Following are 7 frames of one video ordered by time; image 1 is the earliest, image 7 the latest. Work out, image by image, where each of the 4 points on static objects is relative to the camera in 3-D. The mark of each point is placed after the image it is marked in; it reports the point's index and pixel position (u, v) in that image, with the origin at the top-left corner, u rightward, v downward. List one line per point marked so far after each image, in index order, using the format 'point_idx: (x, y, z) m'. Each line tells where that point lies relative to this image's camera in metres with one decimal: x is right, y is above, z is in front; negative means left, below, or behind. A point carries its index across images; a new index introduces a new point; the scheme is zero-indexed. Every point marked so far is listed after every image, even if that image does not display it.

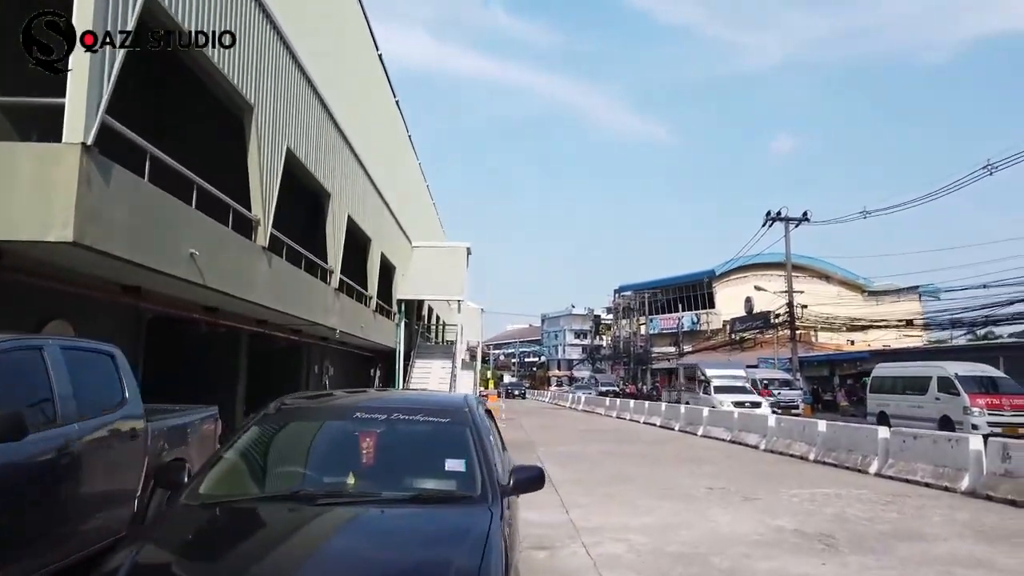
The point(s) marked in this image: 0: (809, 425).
0: (+7.3, -3.4, +18.3) m
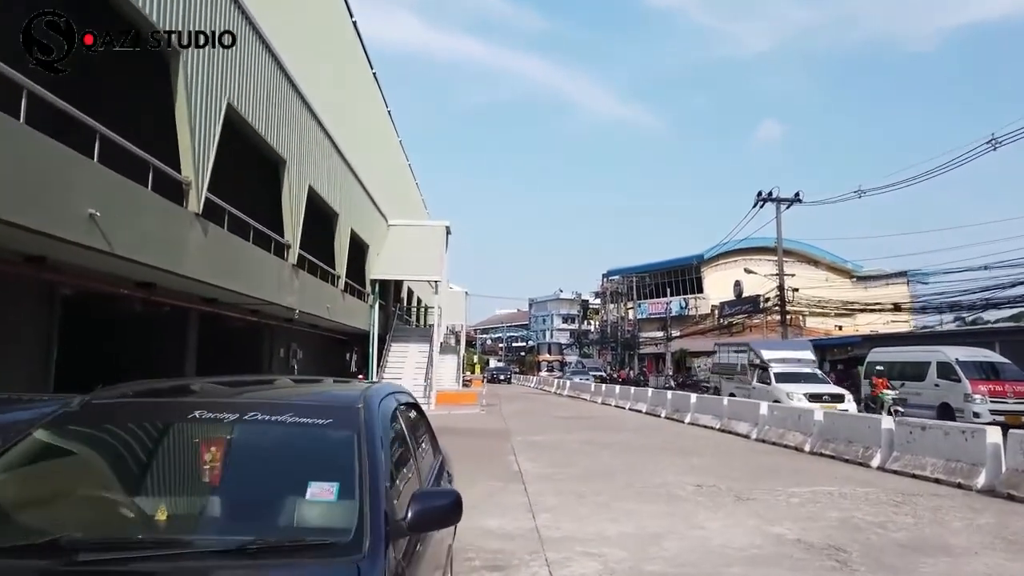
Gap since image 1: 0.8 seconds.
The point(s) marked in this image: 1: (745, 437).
0: (+6.7, -2.9, +17.0) m
1: (+6.2, -3.9, +19.7) m
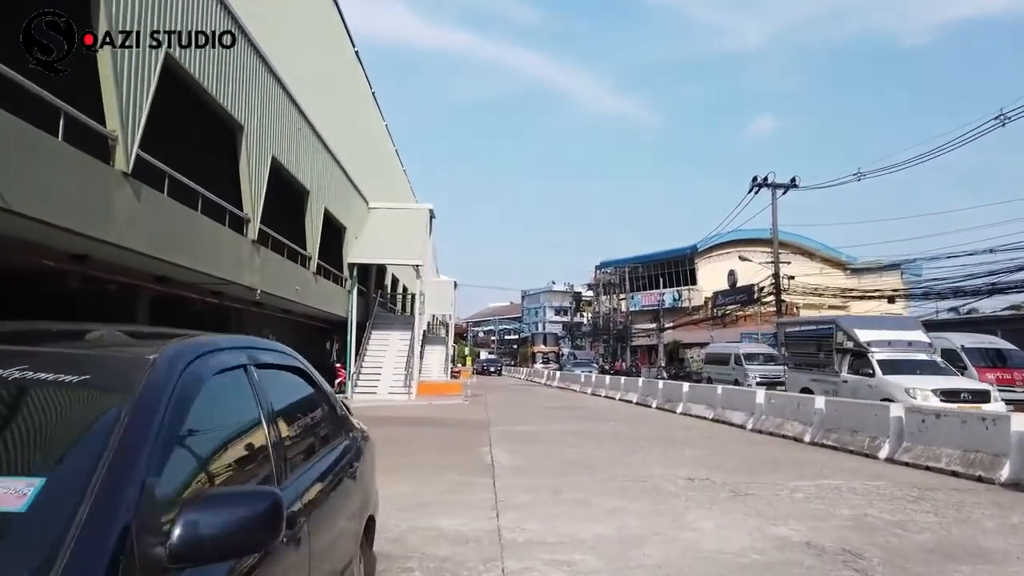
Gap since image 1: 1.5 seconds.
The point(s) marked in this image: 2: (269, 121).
0: (+6.3, -2.4, +15.8) m
1: (+5.7, -3.5, +18.5) m
2: (-6.0, +4.1, +19.9) m
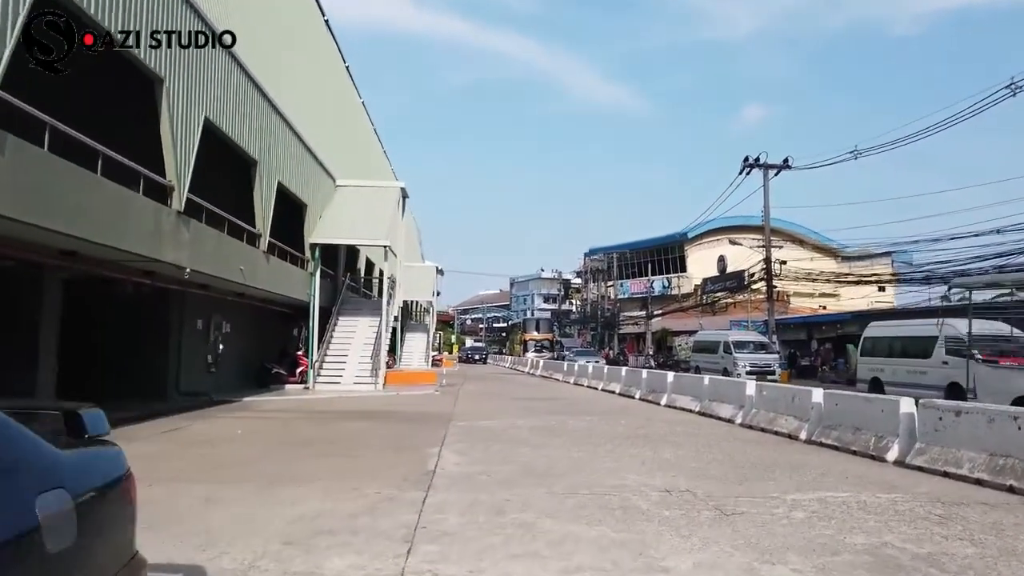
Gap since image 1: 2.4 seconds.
0: (+5.5, -2.0, +14.1) m
1: (+4.9, -3.0, +16.8) m
2: (-6.8, +4.5, +18.0) m
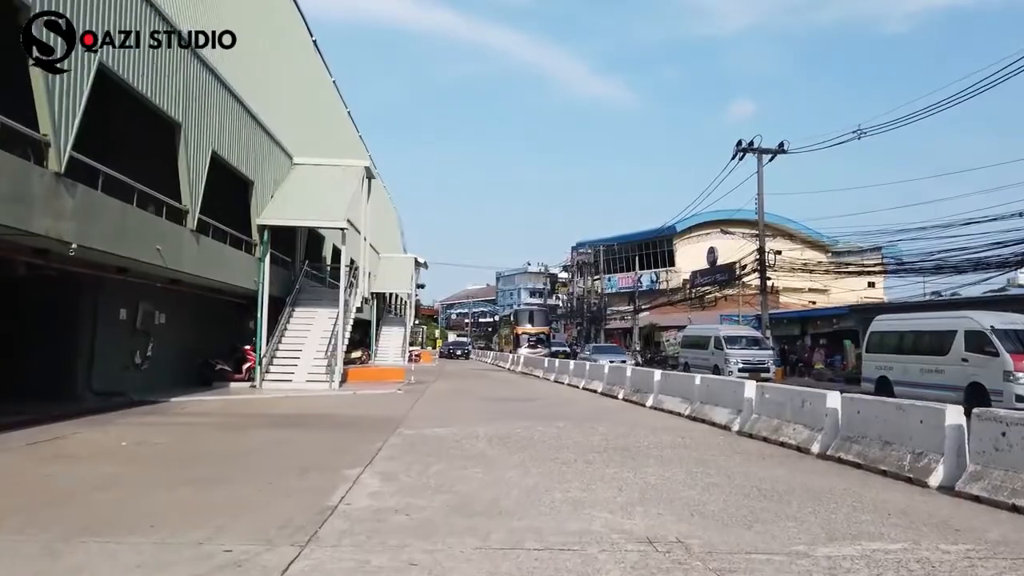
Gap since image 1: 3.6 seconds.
0: (+4.8, -1.8, +11.8) m
1: (+4.1, -2.7, +14.4) m
2: (-7.6, +4.9, +15.4) m
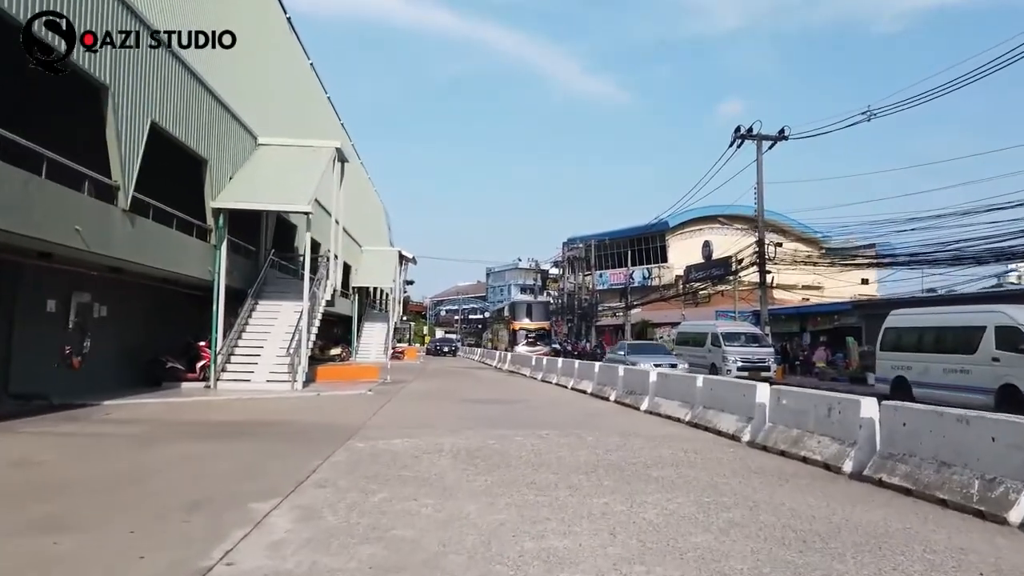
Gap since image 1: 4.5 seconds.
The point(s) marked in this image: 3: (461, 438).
0: (+4.4, -1.6, +9.8) m
1: (+3.7, -2.5, +12.5) m
2: (-8.0, +5.1, +13.3) m
3: (-0.8, -2.4, +11.6) m
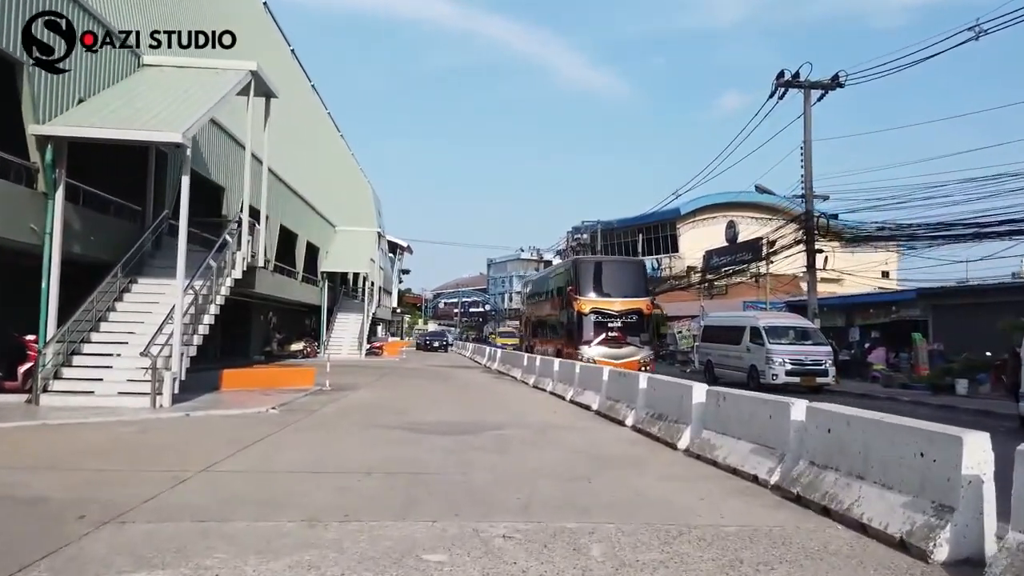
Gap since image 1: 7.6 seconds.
0: (+3.7, -1.1, +3.1) m
1: (+3.0, -2.0, +5.8) m
2: (-8.6, +5.7, +6.6) m
3: (-1.5, -1.9, +5.0) m
